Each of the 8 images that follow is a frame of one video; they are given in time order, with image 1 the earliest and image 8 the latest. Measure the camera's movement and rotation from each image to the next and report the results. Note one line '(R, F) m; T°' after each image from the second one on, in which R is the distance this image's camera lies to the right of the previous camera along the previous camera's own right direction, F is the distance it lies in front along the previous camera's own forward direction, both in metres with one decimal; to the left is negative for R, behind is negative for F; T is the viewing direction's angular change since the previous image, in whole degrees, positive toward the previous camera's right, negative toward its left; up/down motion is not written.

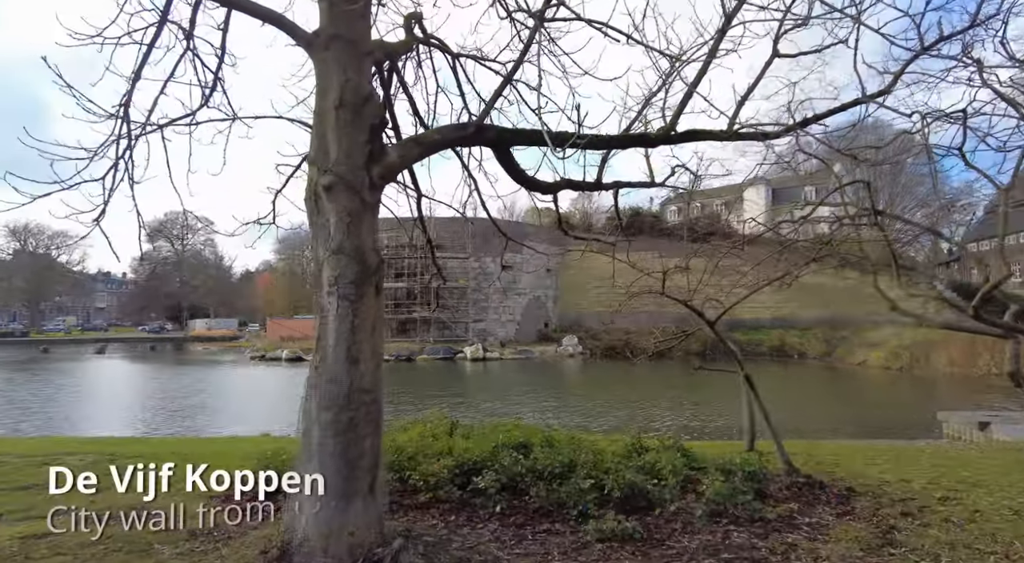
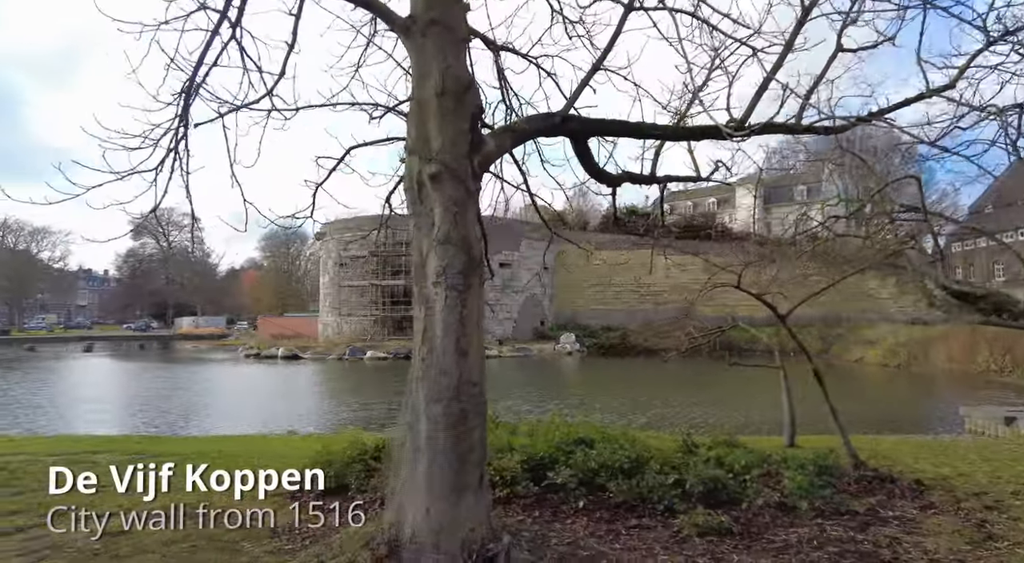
(-0.6, +0.1) m; +1°
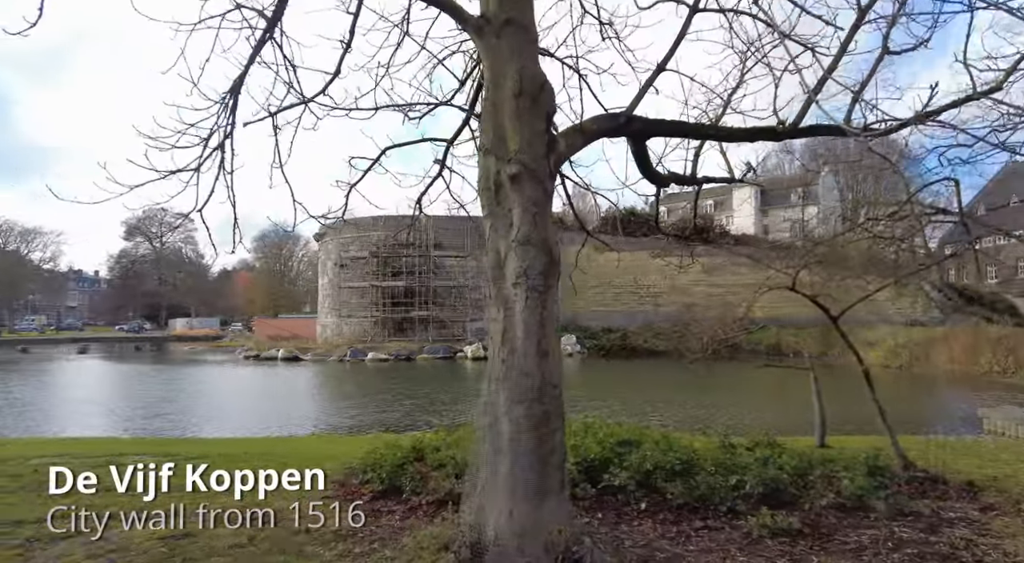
(-0.4, 0.0) m; +1°
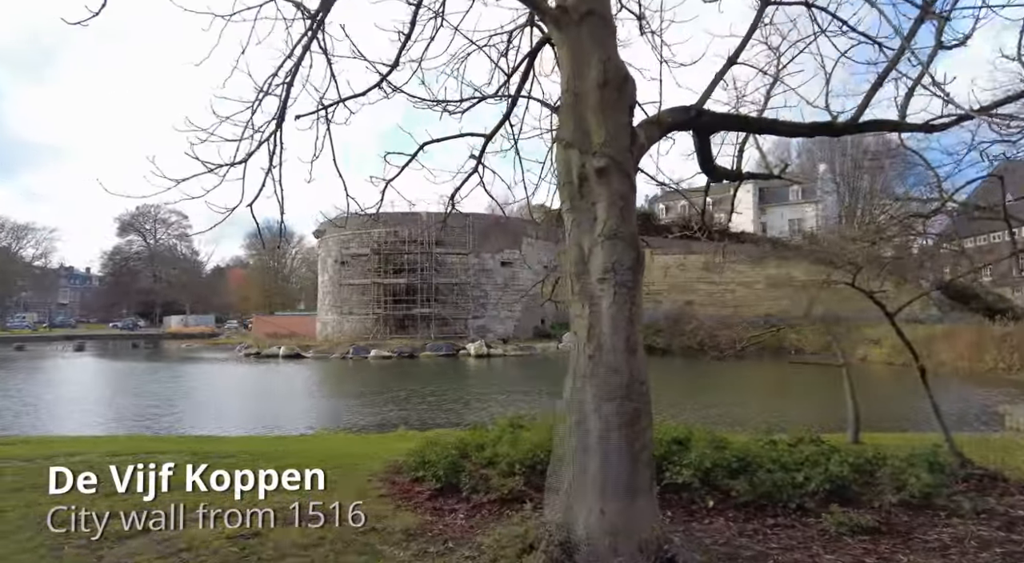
(-0.4, +0.1) m; +1°
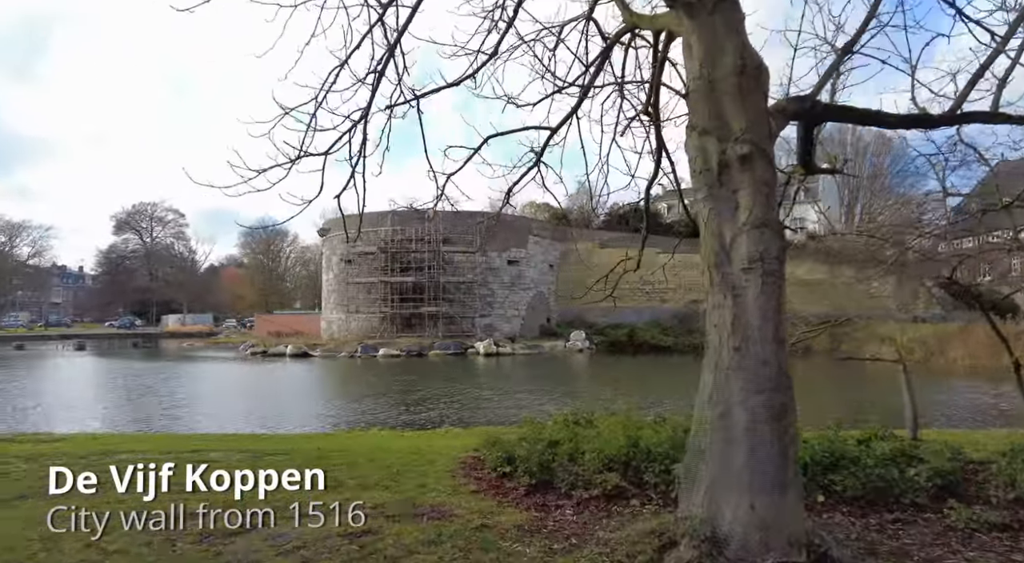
(-0.6, +0.1) m; +1°
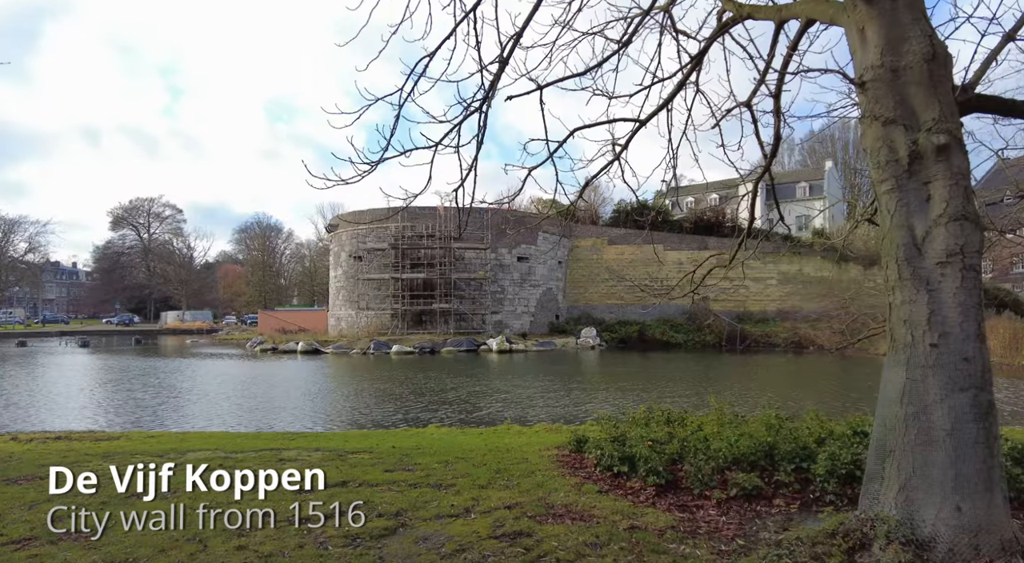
(-0.8, +0.1) m; +1°
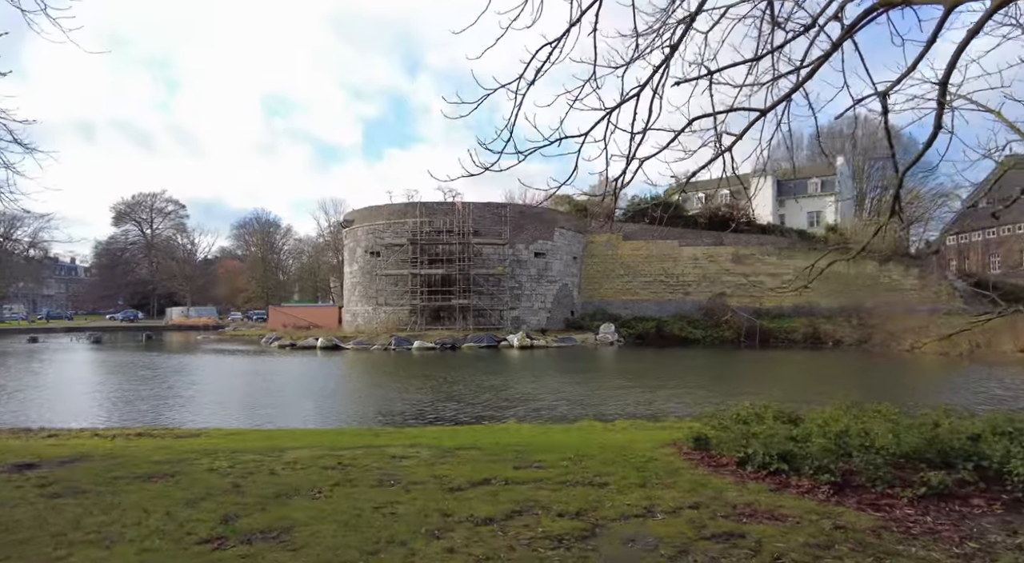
(-1.0, +0.1) m; 0°
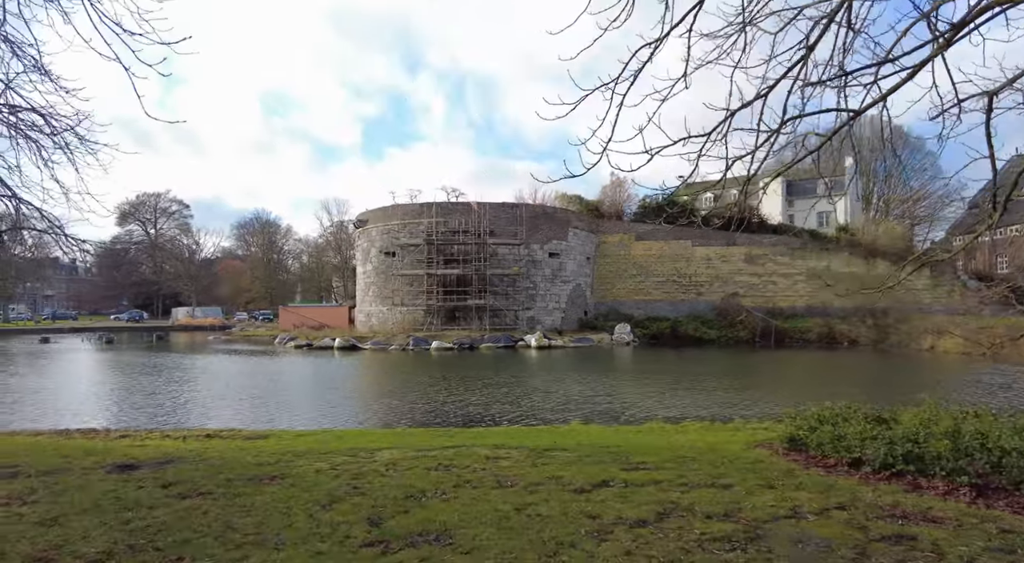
(-0.8, 0.0) m; 0°
